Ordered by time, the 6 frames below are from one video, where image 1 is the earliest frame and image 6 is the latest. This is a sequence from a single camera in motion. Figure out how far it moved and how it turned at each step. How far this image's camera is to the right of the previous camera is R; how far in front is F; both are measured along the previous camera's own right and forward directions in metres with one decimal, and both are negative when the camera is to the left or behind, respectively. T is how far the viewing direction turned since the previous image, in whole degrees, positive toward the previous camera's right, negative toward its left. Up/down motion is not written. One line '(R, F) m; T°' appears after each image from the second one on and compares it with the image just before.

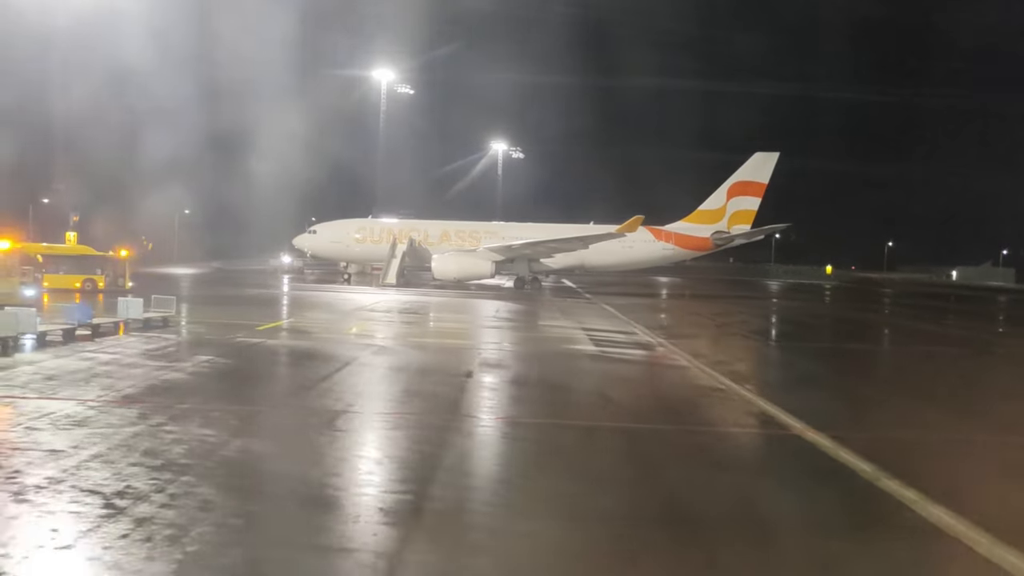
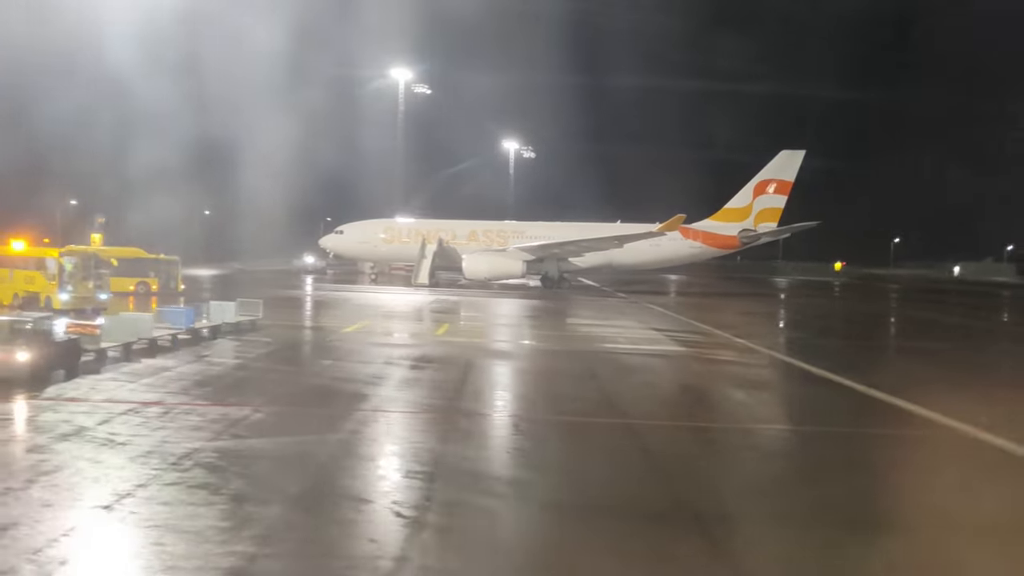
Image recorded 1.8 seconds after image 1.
(-1.0, 0.0) m; +1°
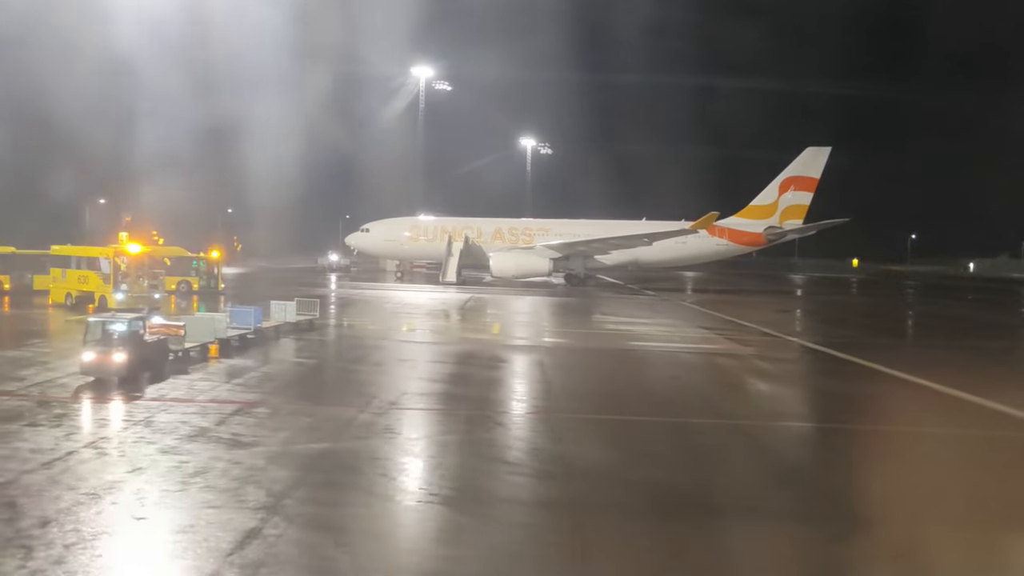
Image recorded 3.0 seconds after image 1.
(-0.5, 0.0) m; 0°
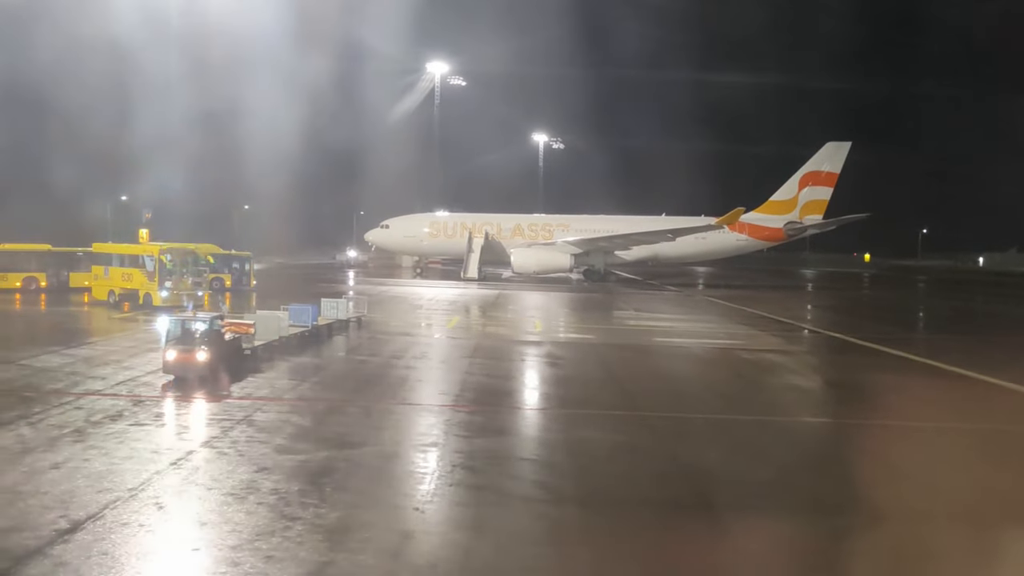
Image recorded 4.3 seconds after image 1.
(-0.5, 0.0) m; 0°
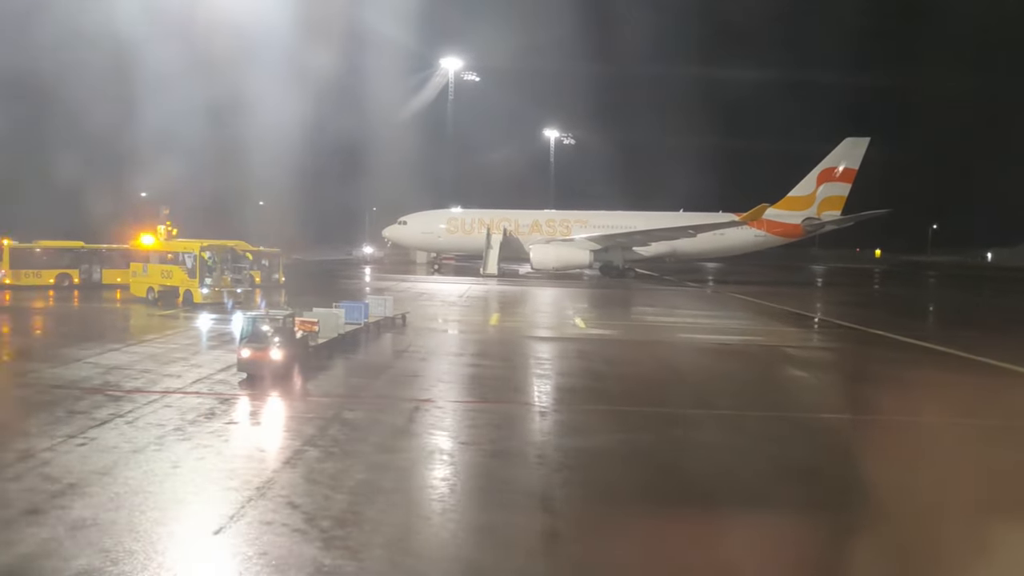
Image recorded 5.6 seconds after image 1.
(-0.4, 0.0) m; 0°
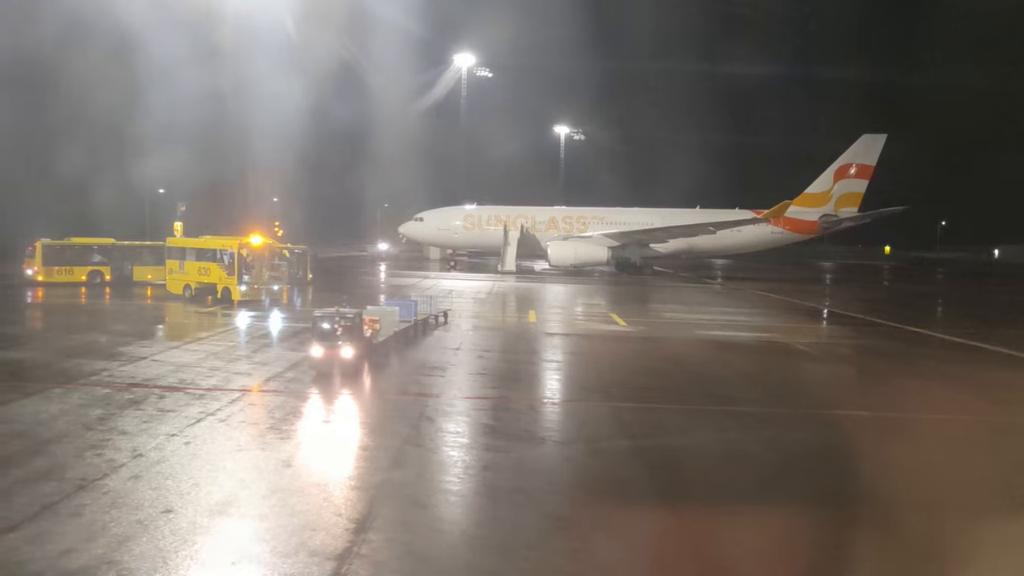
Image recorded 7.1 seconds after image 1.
(-0.4, 0.0) m; 0°
